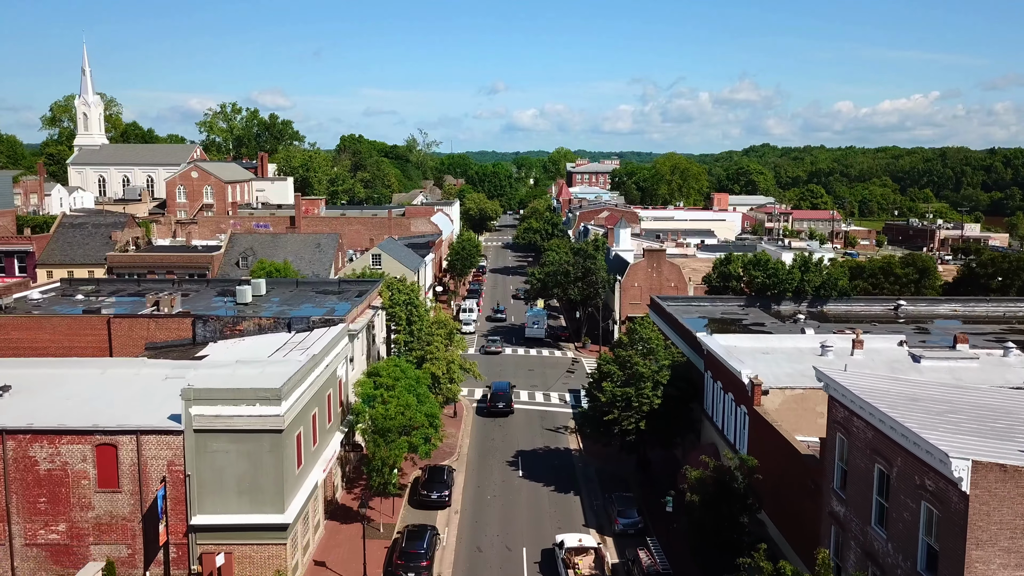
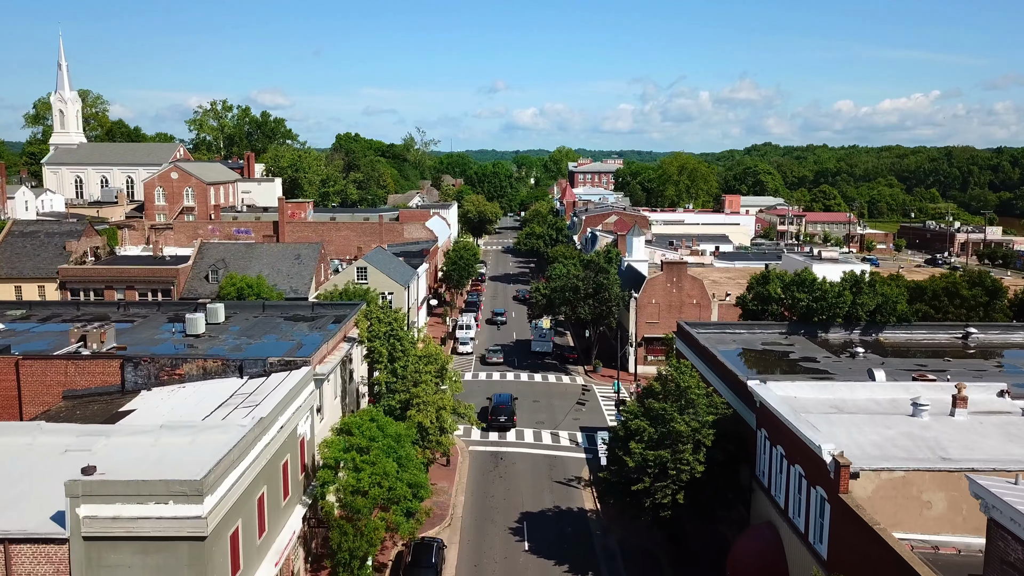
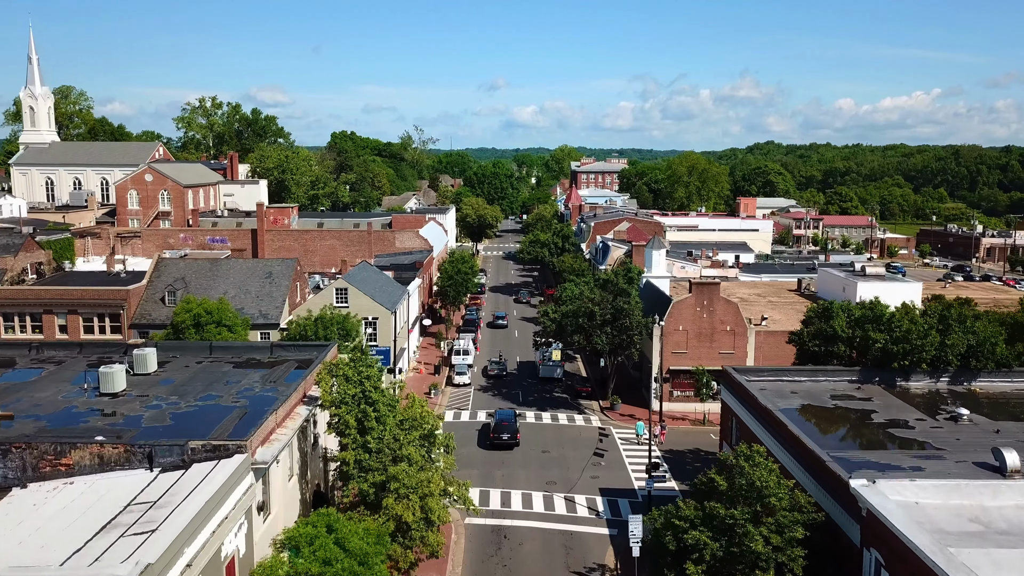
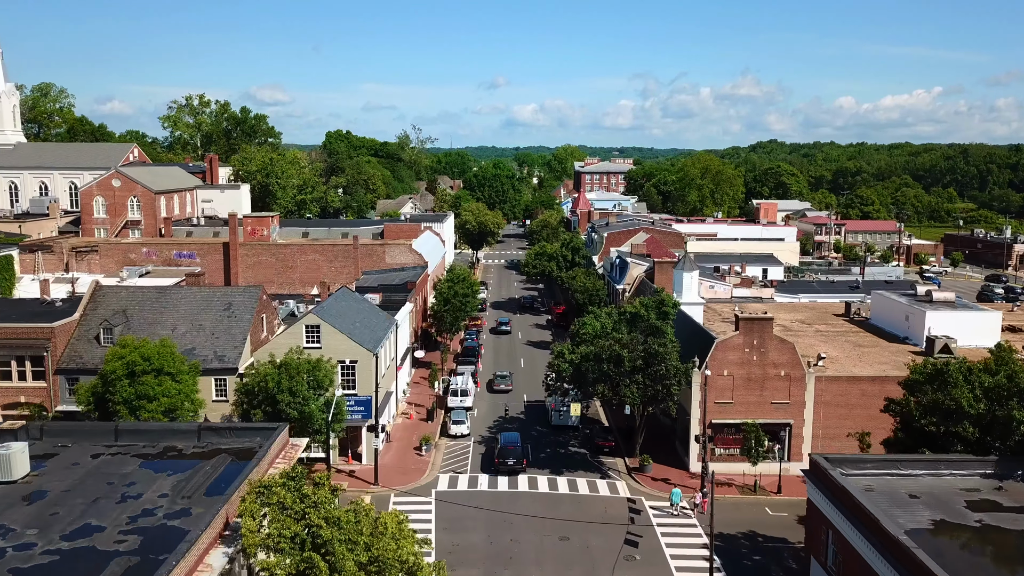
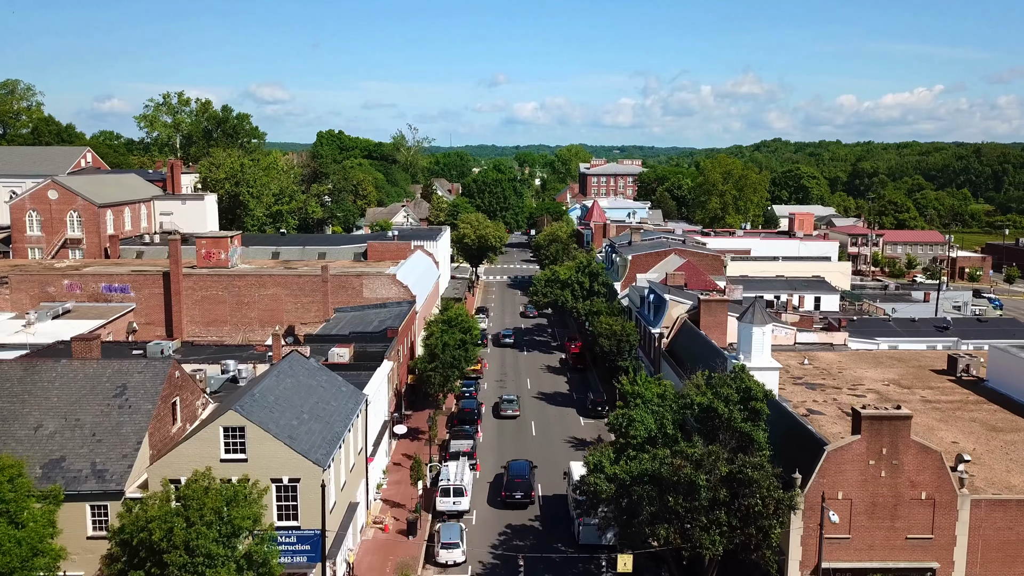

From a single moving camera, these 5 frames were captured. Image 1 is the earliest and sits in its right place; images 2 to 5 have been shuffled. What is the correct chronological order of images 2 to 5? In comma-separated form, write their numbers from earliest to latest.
2, 3, 4, 5
